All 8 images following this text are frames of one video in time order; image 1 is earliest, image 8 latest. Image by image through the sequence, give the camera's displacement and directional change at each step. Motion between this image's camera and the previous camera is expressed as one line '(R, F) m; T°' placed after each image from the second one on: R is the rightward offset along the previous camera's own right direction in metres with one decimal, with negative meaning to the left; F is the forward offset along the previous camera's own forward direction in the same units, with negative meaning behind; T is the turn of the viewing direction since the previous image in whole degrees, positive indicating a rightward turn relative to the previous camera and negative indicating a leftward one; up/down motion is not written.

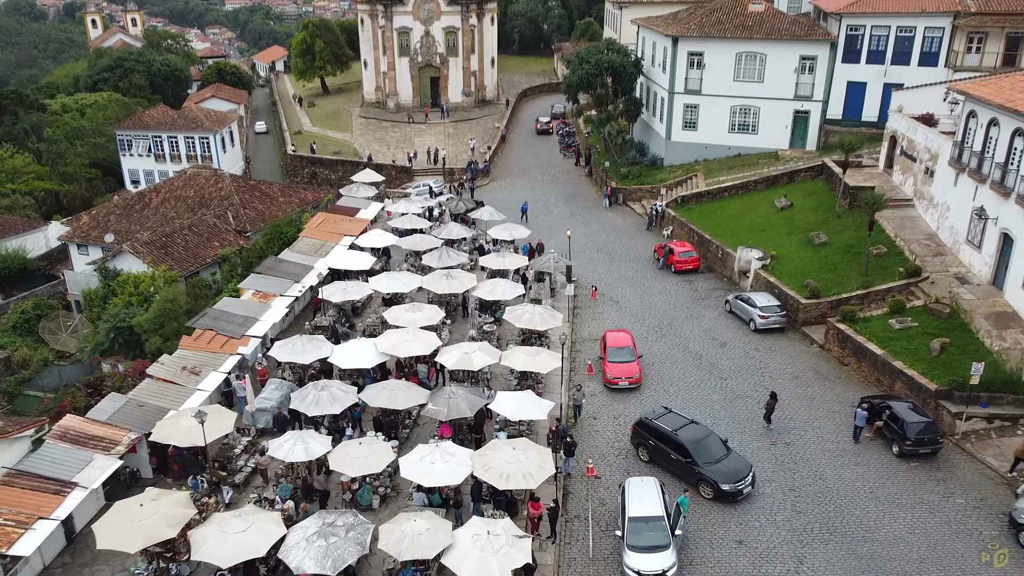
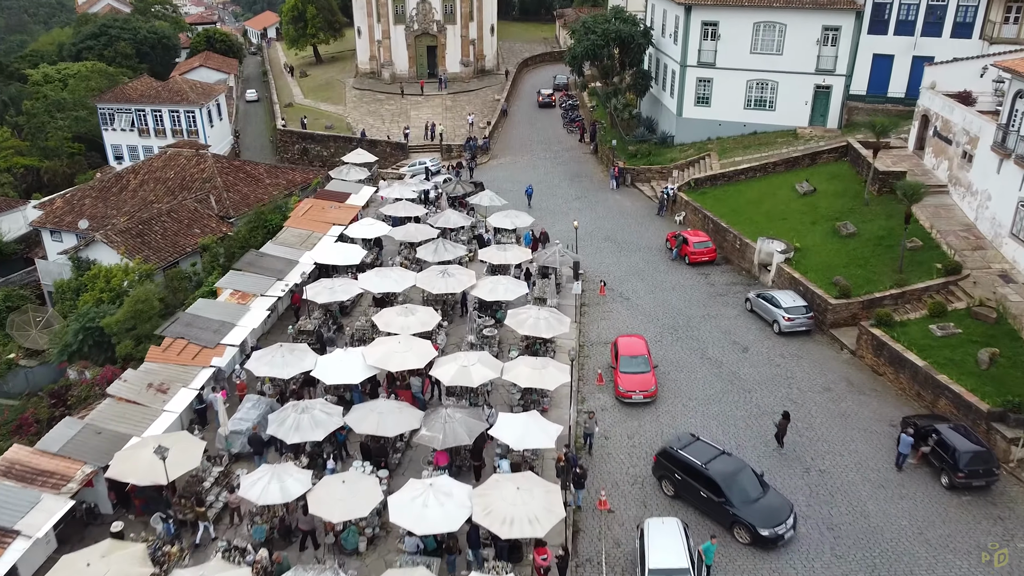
(-0.1, +2.4) m; 0°
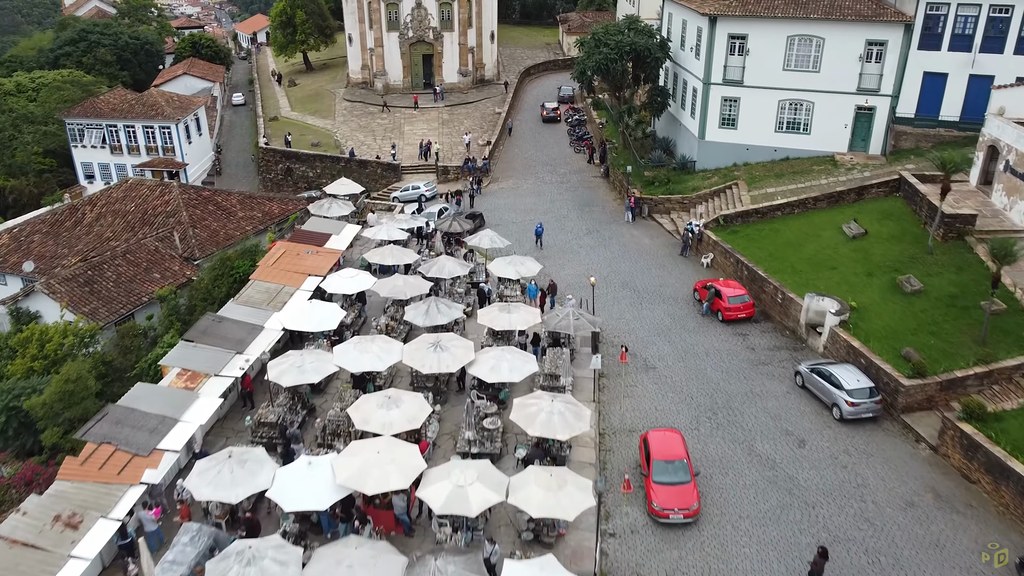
(-0.2, +4.4) m; 0°
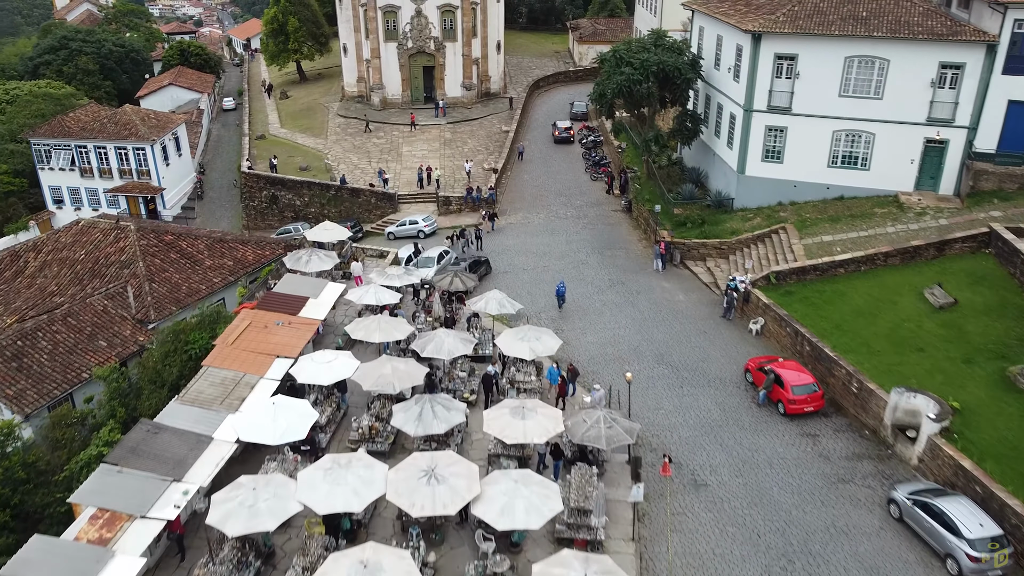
(-0.3, +5.0) m; 0°
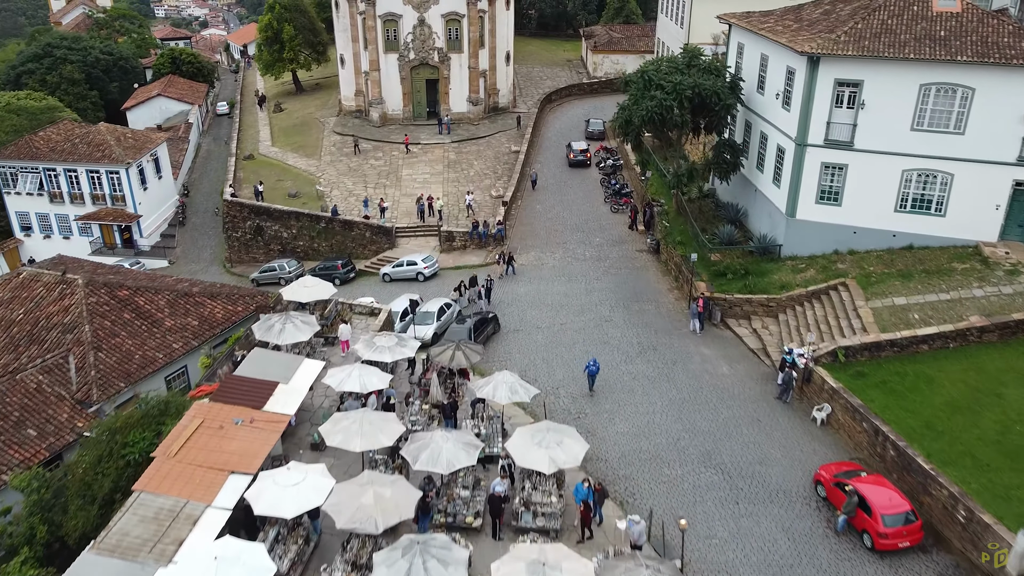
(-0.2, +4.6) m; 0°
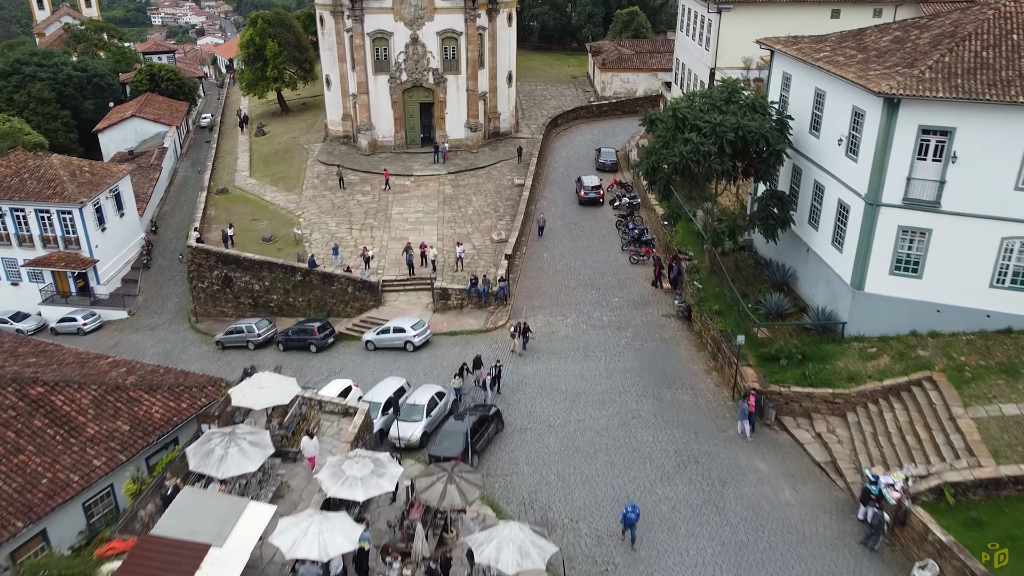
(-0.2, +5.2) m; 0°
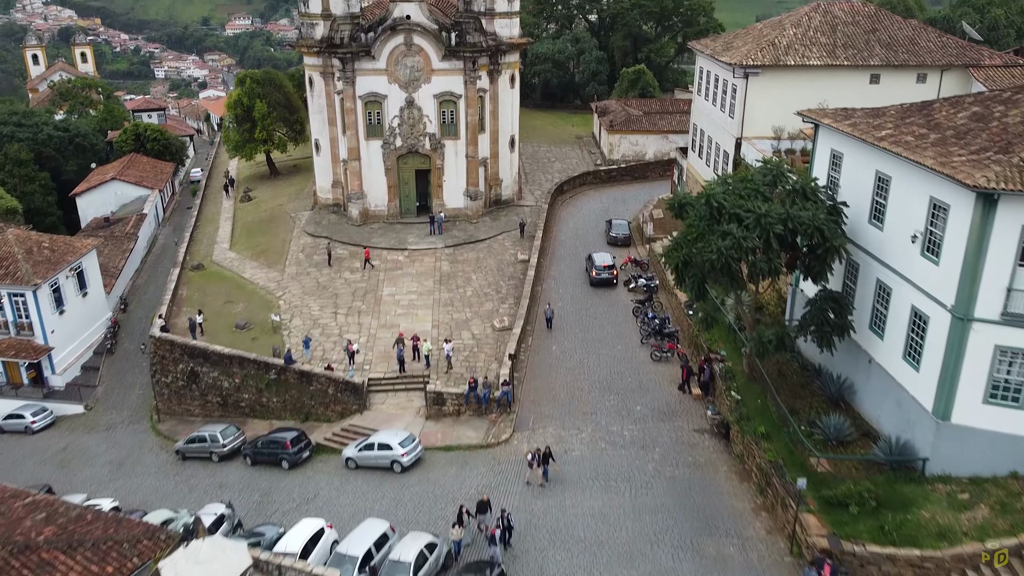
(-0.2, +4.2) m; 0°
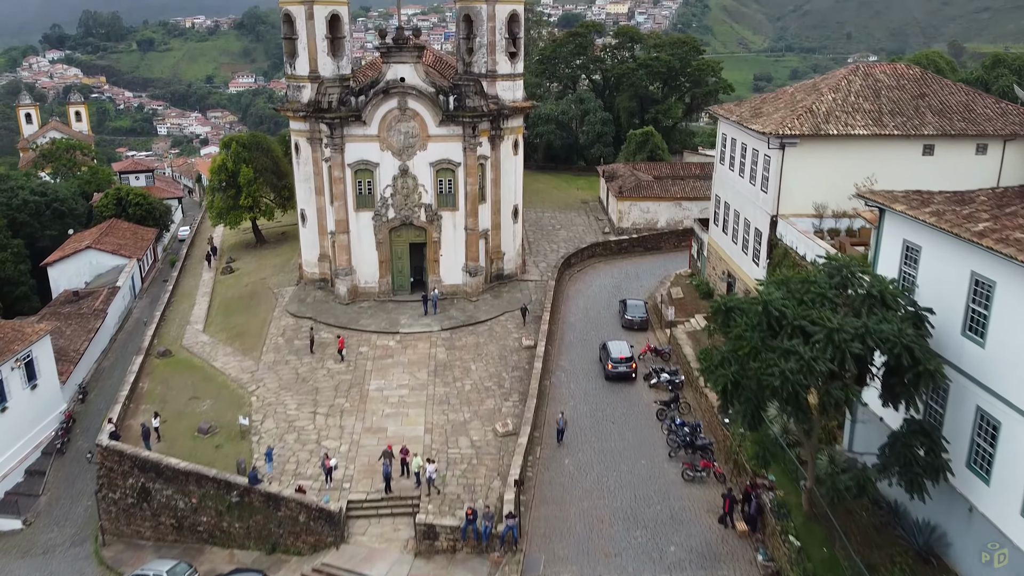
(-0.2, +4.3) m; 0°
